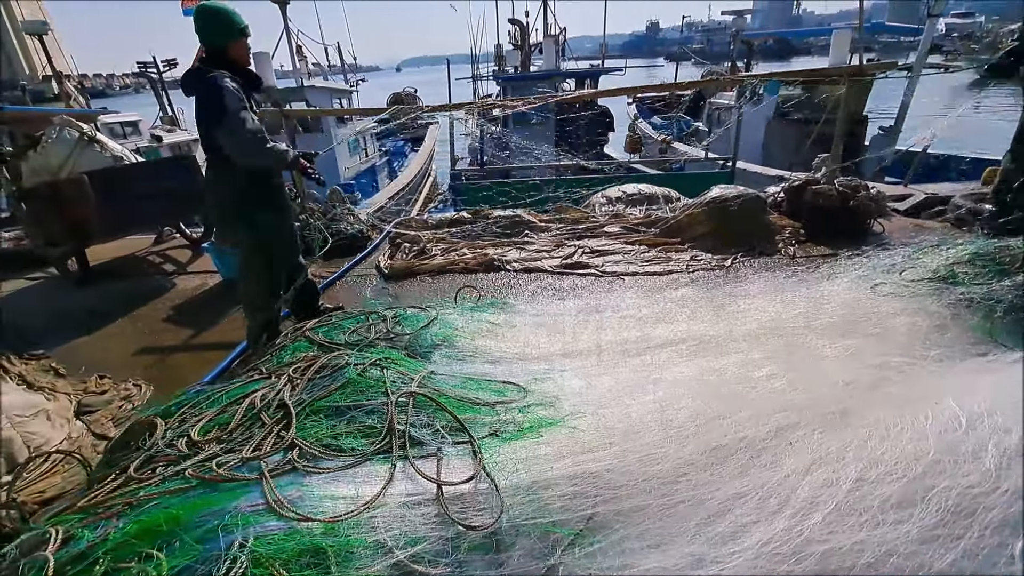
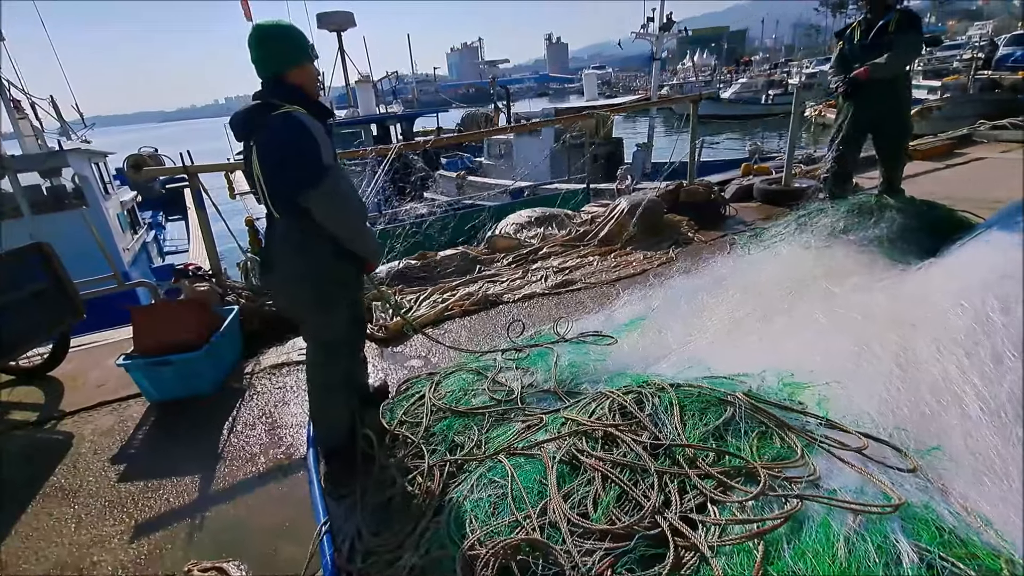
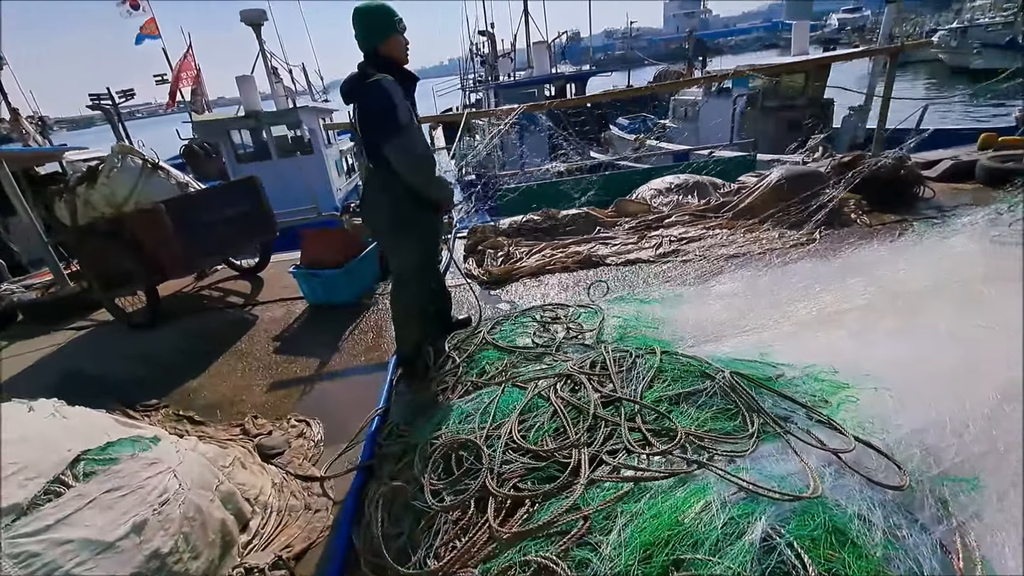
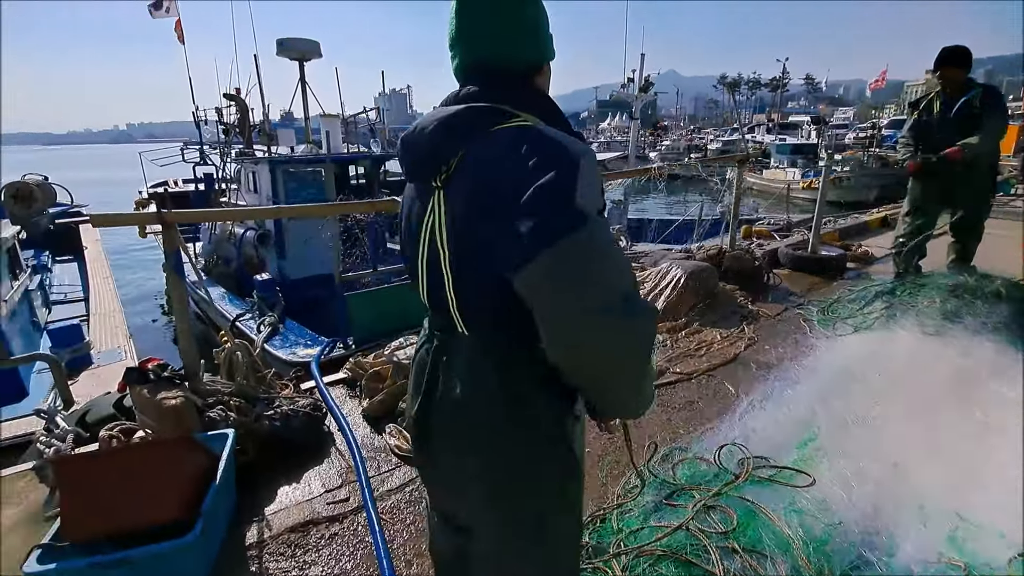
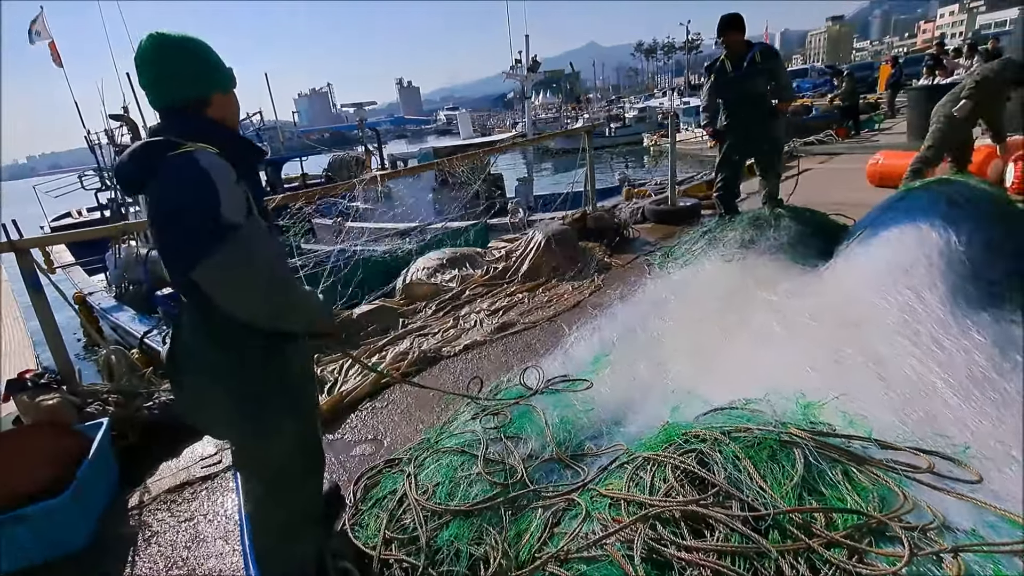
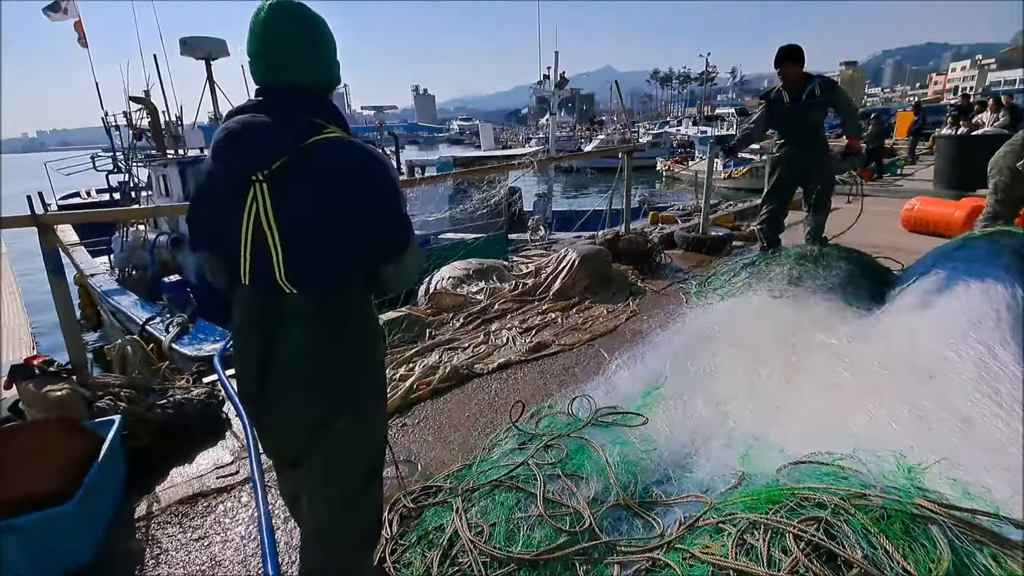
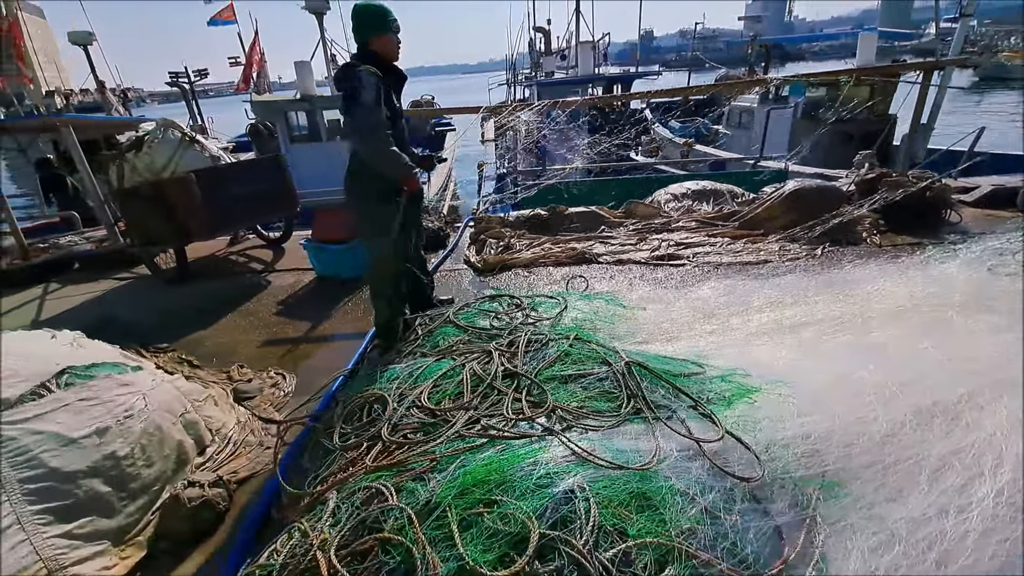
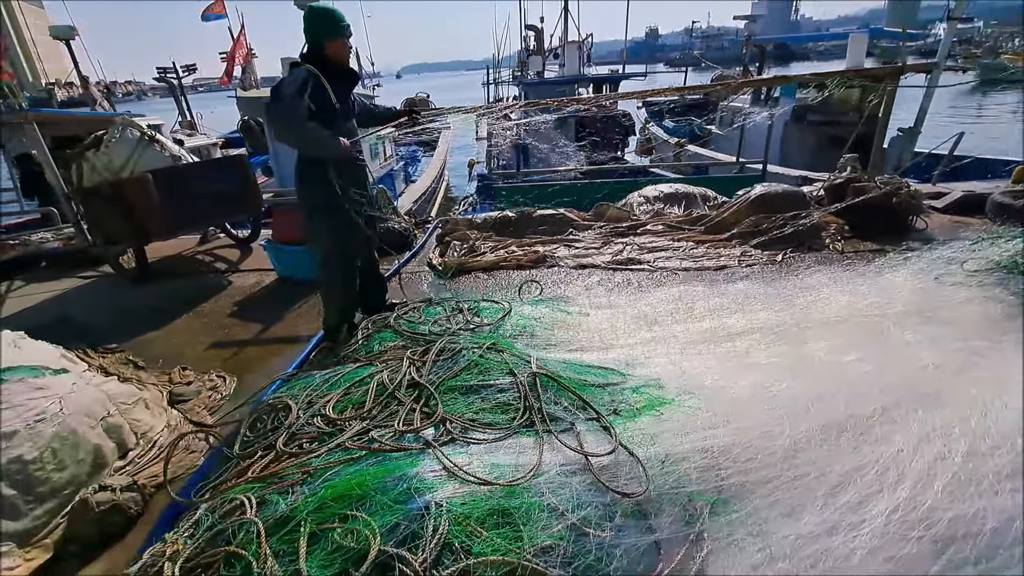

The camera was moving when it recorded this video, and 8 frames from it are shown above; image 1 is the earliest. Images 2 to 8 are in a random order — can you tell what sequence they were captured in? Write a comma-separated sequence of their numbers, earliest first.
8, 7, 3, 2, 5, 6, 4
